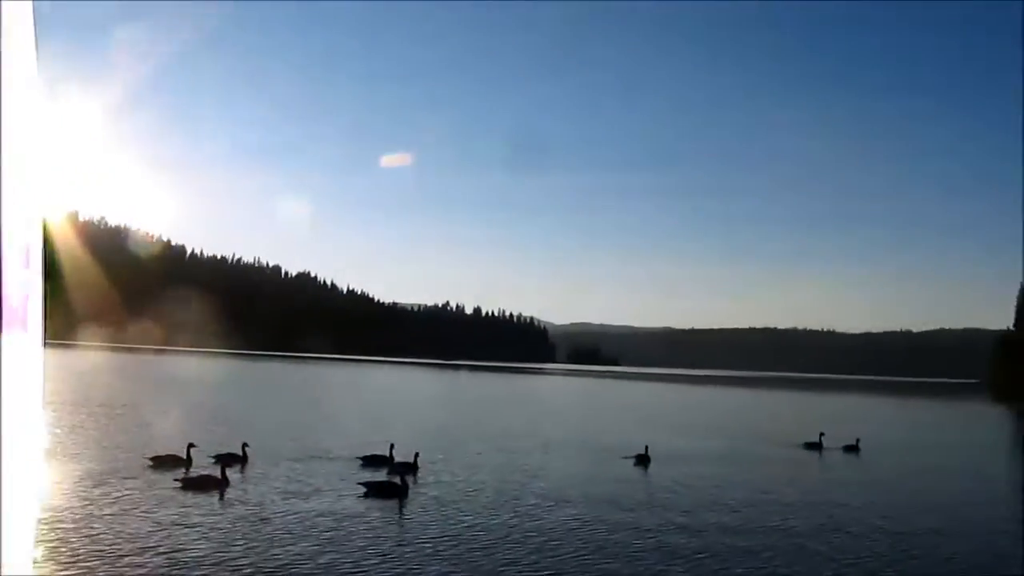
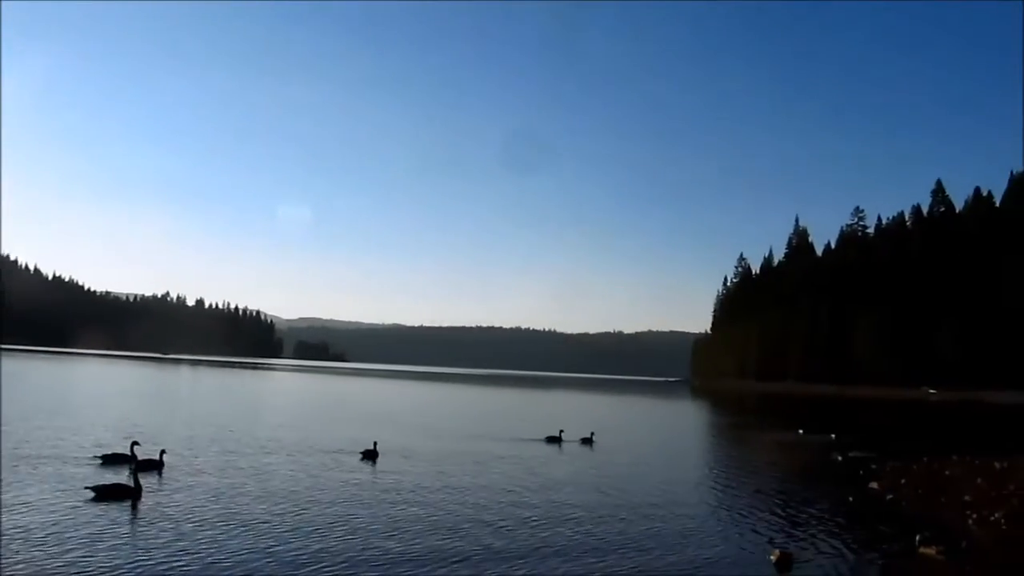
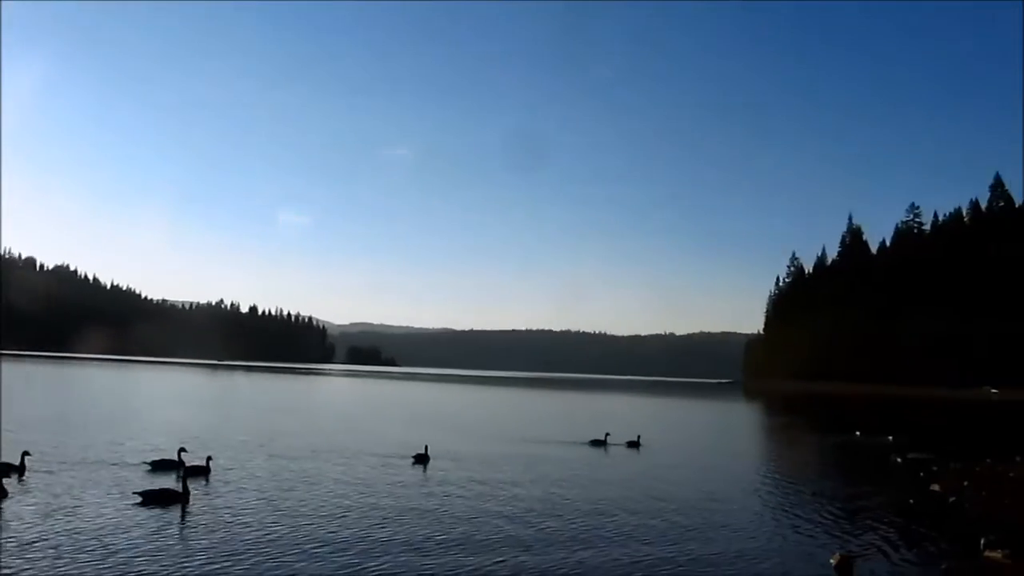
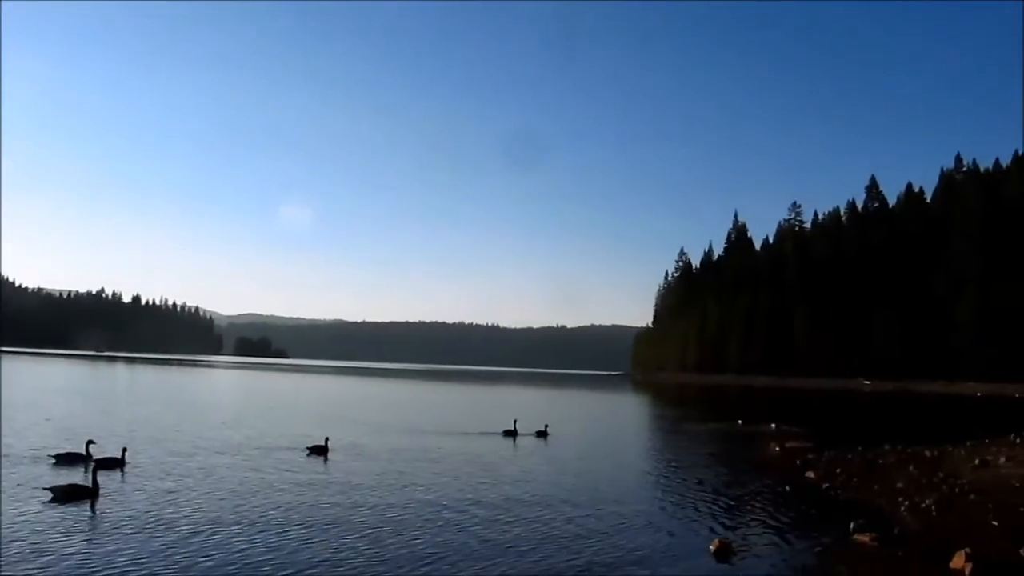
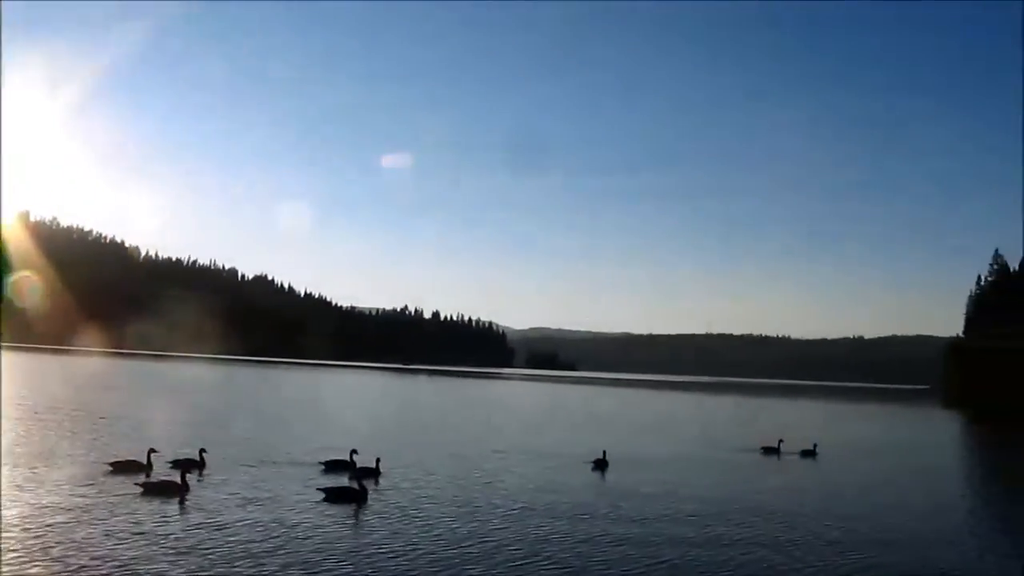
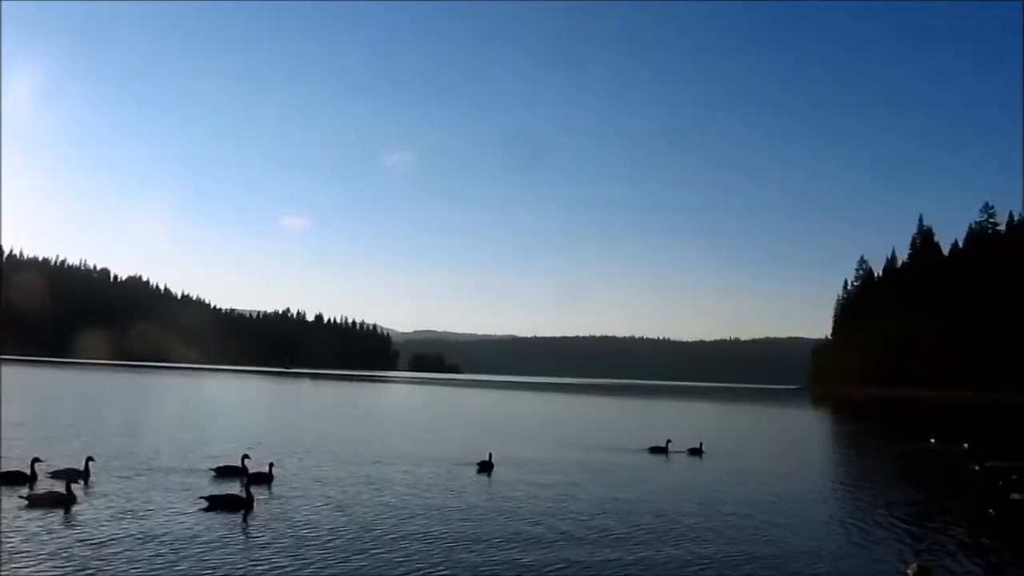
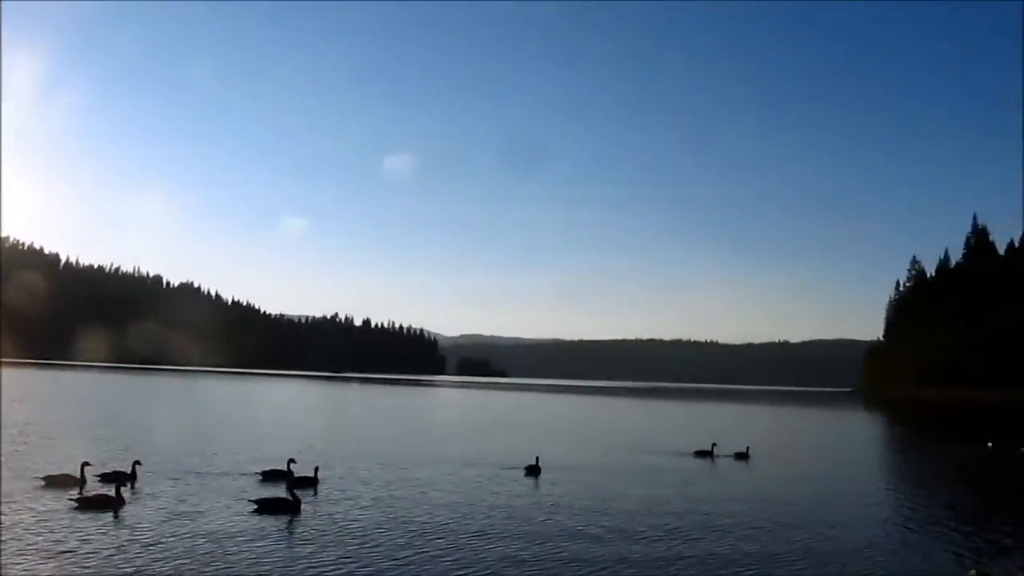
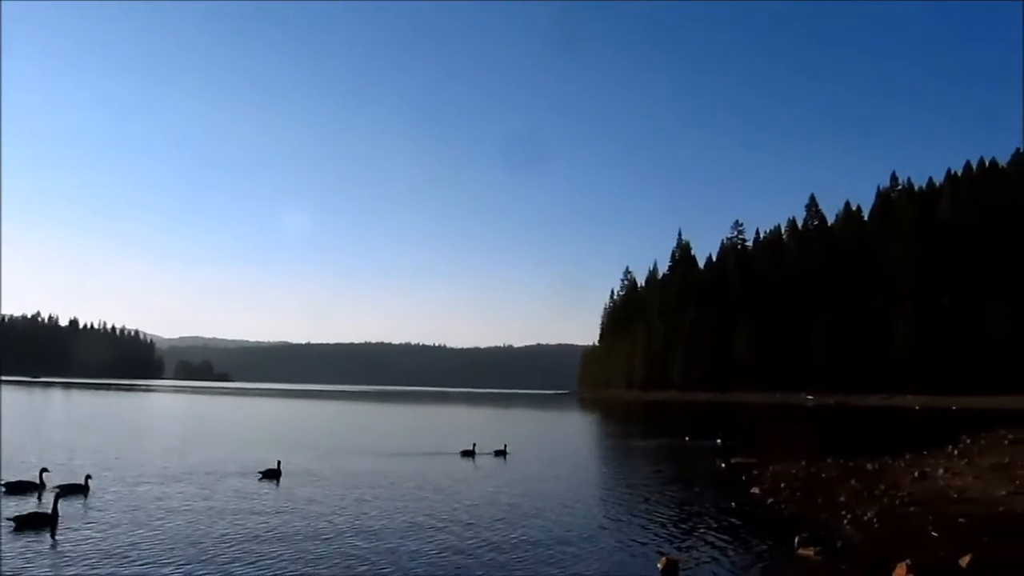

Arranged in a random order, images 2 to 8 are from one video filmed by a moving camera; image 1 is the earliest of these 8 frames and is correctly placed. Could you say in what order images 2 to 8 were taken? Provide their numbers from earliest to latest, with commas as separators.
5, 7, 6, 3, 2, 4, 8
